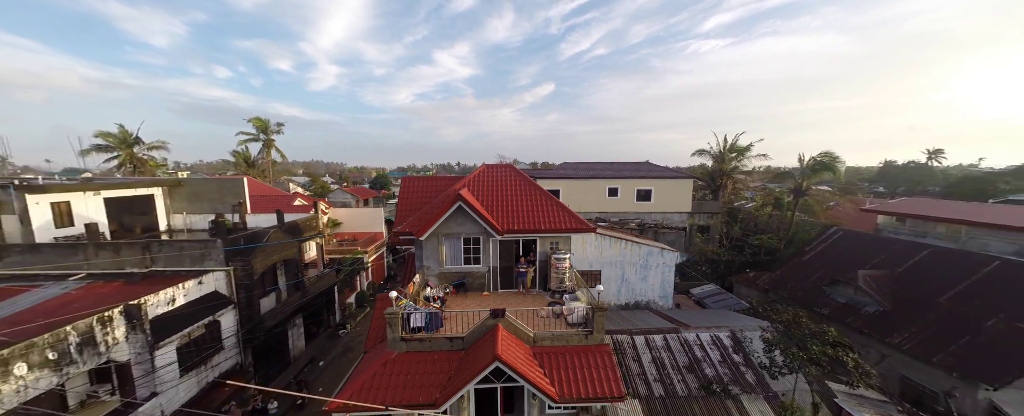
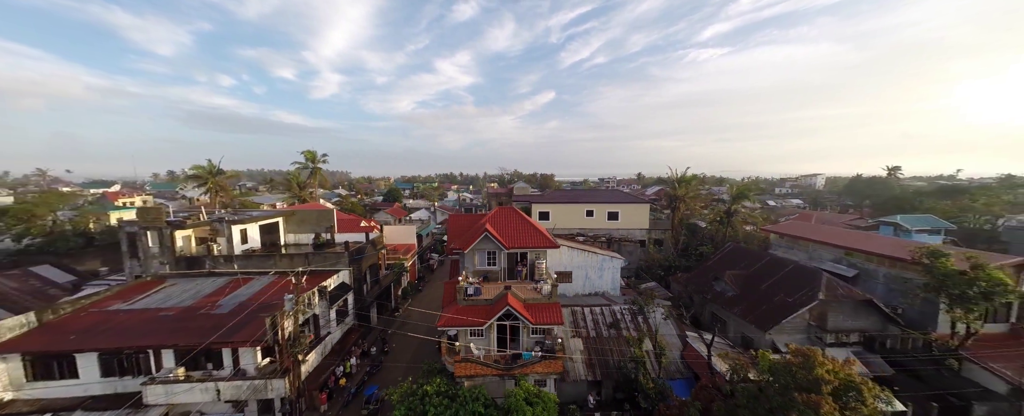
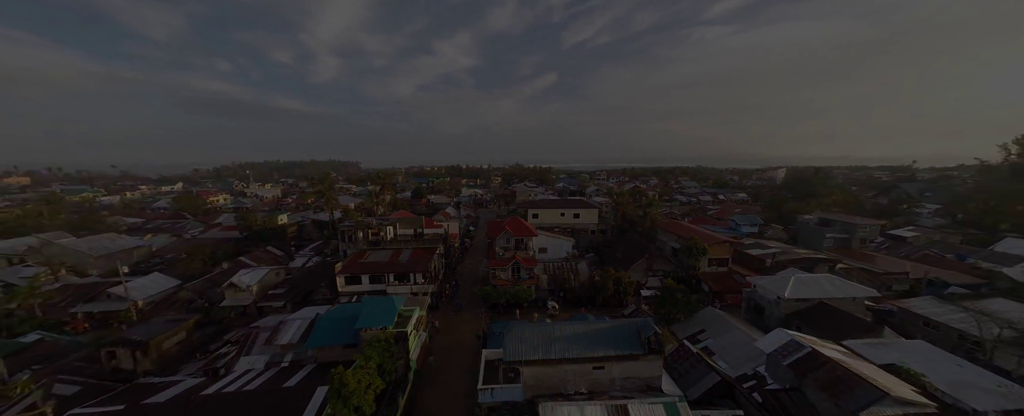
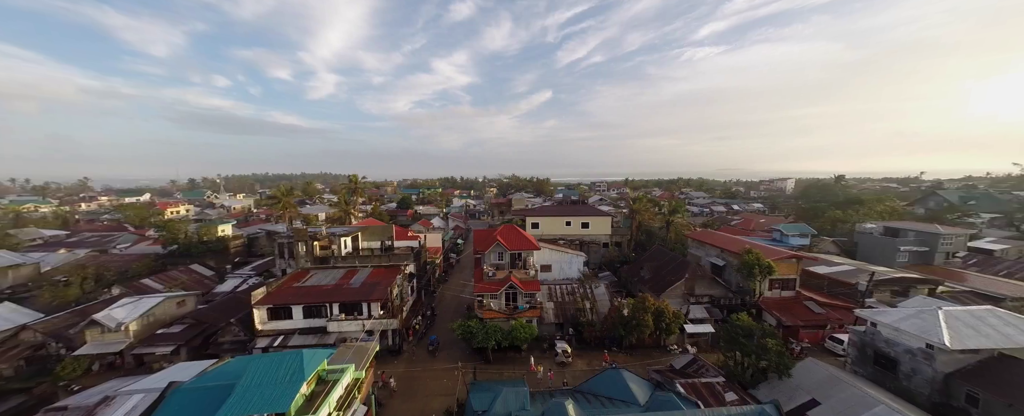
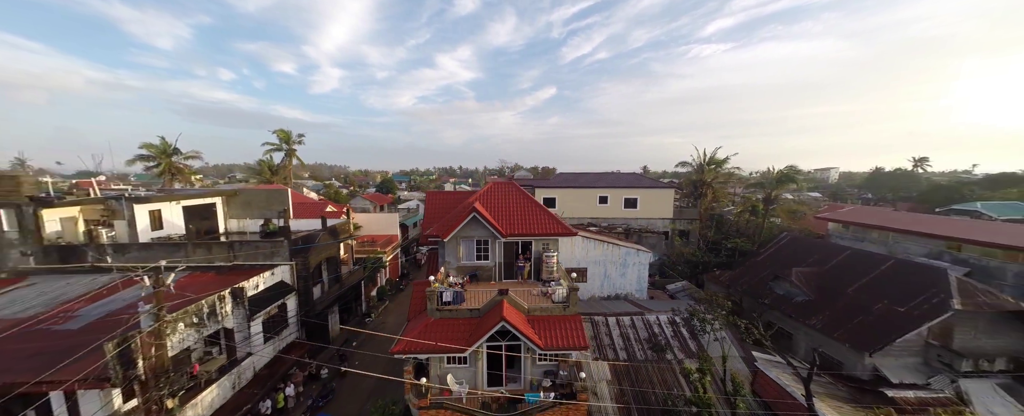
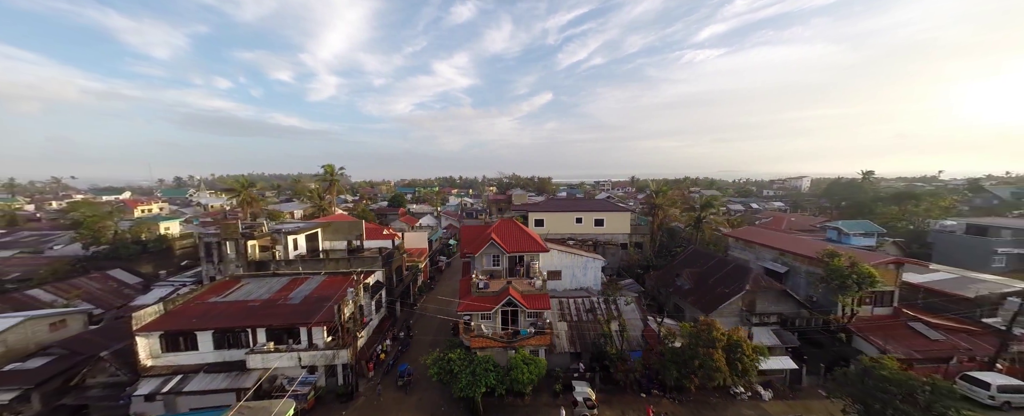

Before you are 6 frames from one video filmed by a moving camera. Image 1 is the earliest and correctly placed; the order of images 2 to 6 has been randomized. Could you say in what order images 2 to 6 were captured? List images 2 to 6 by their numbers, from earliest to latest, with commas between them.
5, 2, 6, 4, 3
